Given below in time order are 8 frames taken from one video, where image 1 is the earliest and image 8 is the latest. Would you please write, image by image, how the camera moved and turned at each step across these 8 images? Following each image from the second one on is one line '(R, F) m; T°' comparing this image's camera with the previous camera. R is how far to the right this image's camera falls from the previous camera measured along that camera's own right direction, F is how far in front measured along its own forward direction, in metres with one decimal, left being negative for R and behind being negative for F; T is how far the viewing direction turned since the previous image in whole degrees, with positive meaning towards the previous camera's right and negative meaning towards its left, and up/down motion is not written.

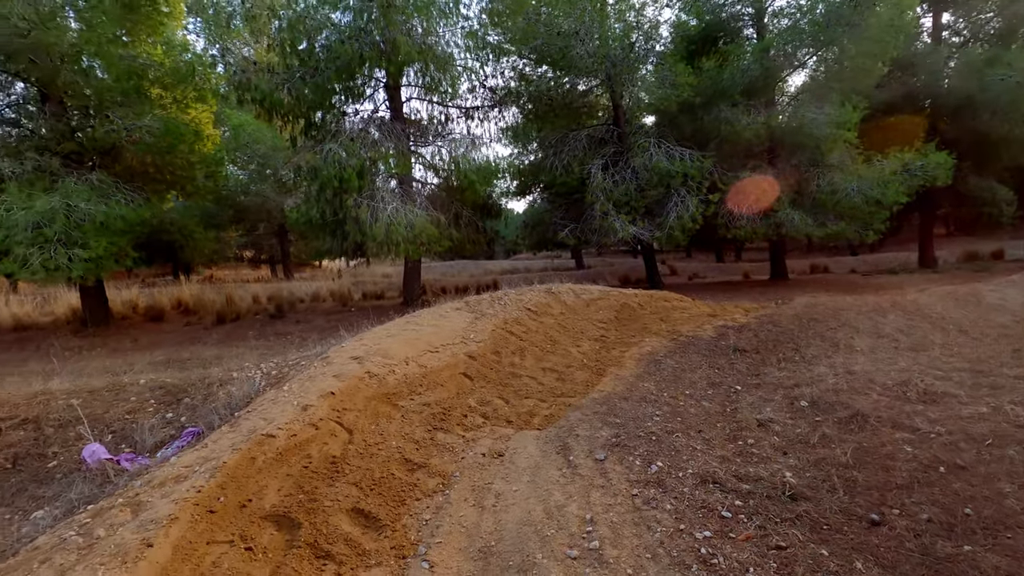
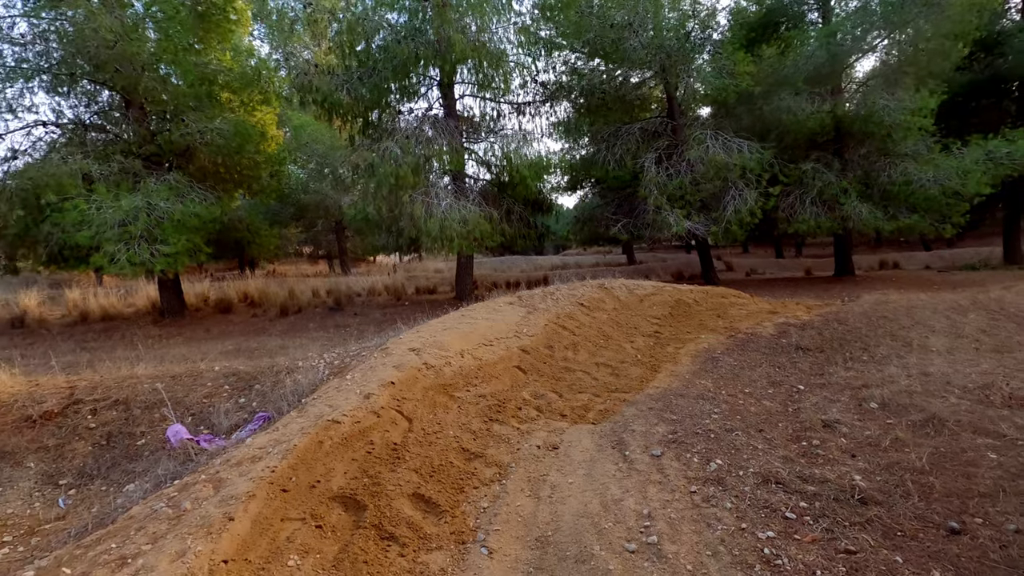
(0.0, 0.0) m; -5°
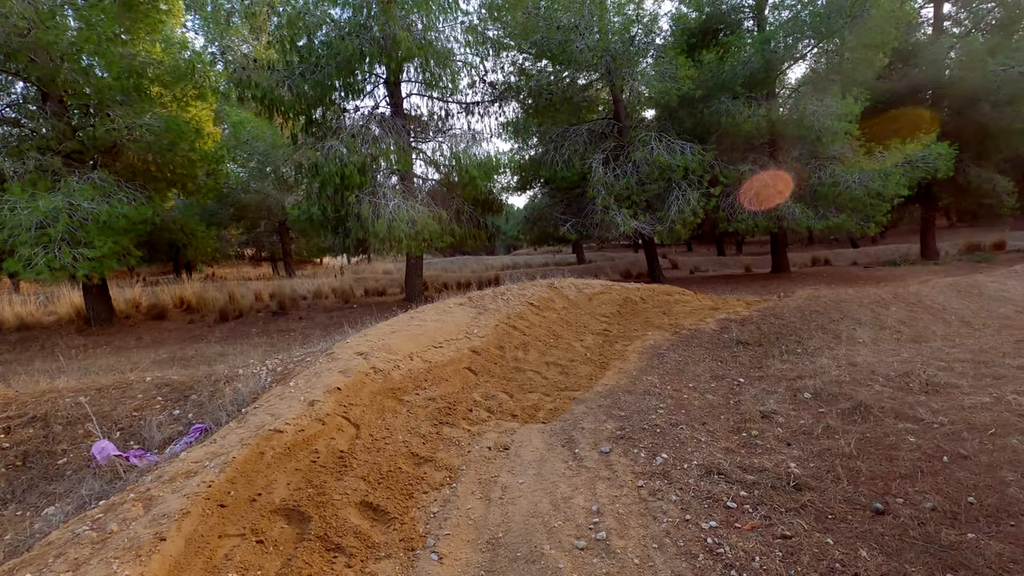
(0.0, 0.0) m; +5°
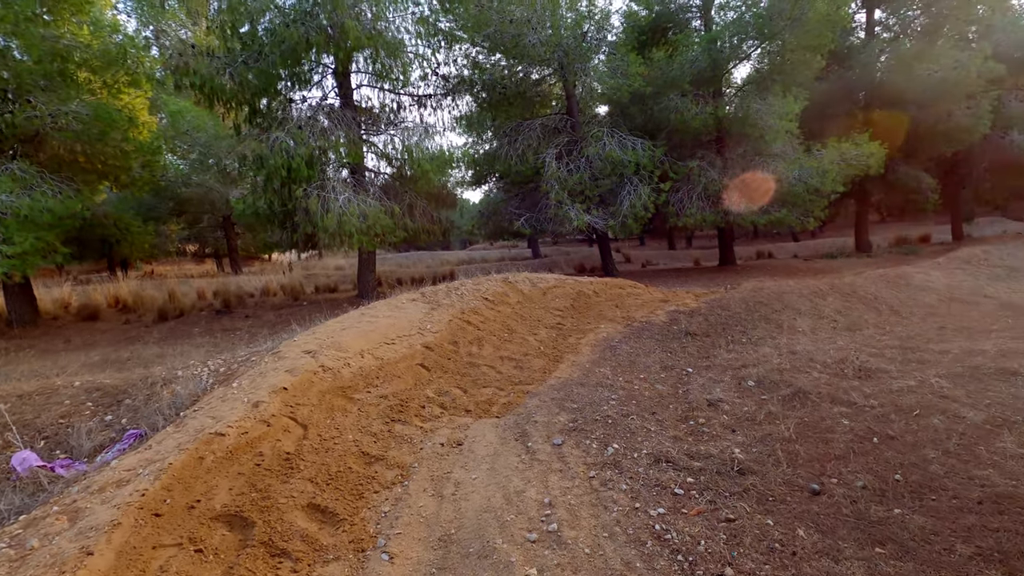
(0.0, 0.0) m; +5°
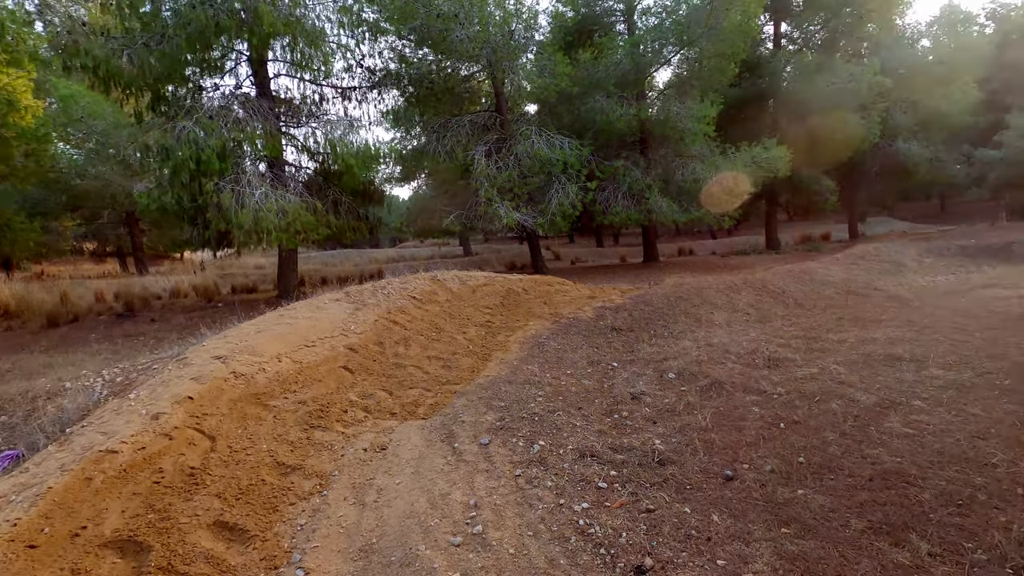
(+0.1, 0.0) m; +7°
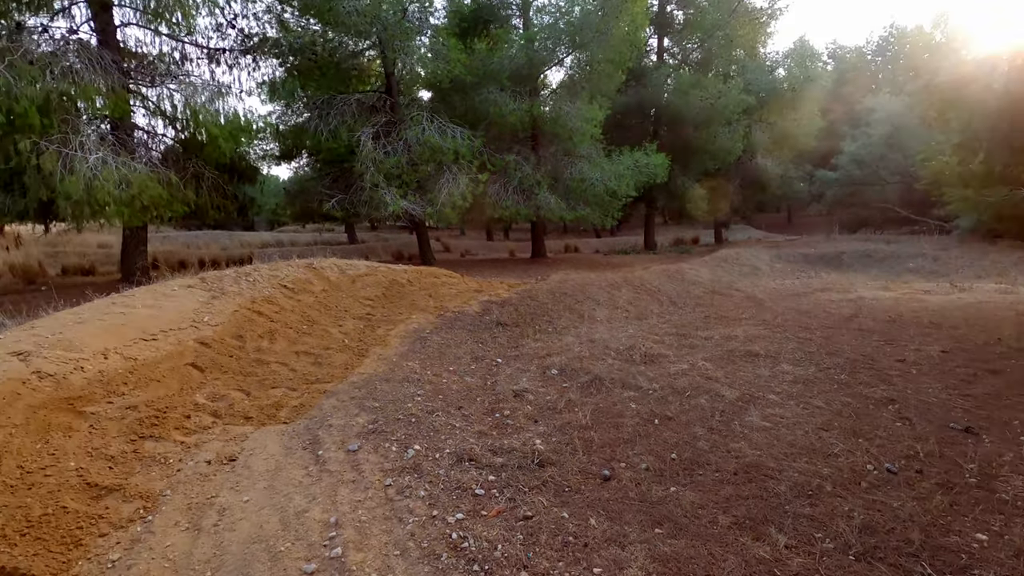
(+0.1, +0.2) m; +12°
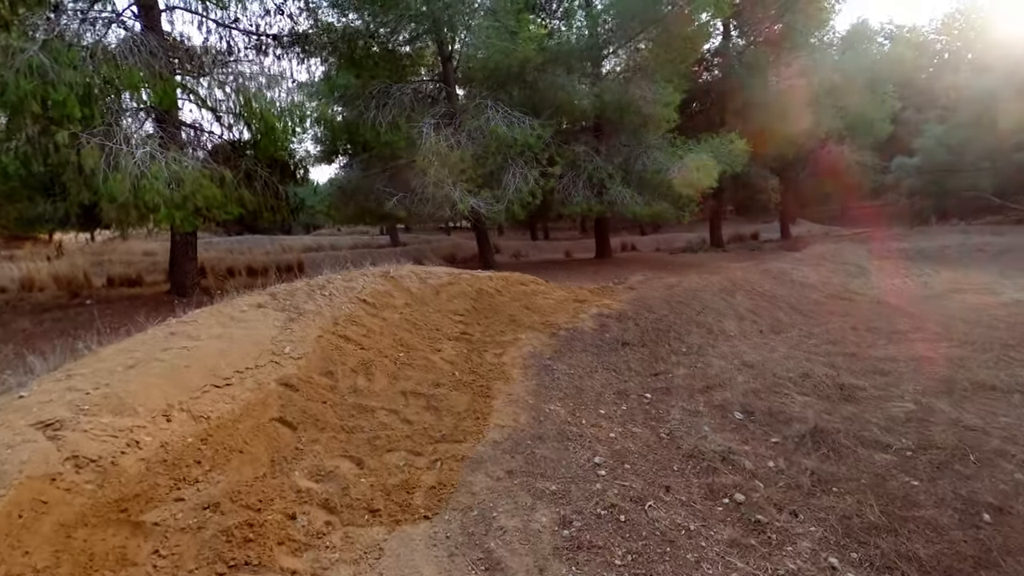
(-1.0, +1.2) m; -3°
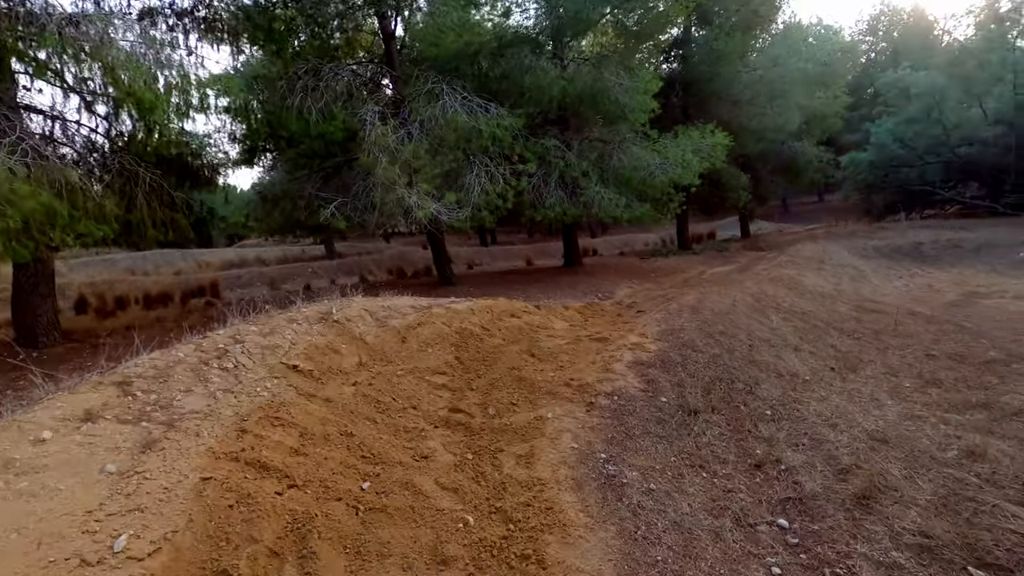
(-0.5, +1.9) m; +6°
